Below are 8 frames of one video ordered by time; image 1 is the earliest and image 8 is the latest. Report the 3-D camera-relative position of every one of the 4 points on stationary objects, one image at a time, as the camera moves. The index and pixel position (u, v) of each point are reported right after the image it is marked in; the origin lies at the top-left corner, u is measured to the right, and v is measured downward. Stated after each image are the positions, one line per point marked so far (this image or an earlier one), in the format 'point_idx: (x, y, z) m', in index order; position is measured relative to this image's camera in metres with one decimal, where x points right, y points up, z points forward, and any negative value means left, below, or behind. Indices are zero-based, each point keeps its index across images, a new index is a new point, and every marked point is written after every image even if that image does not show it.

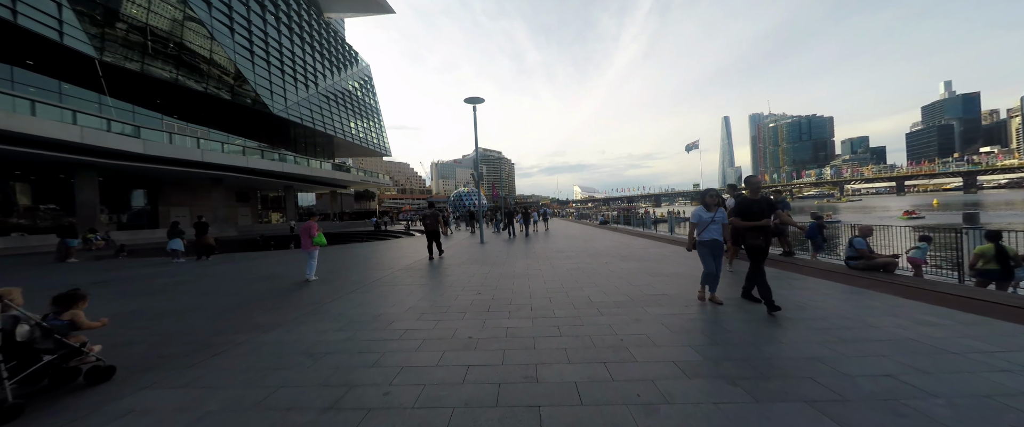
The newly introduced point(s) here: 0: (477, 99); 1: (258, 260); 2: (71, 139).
0: (-1.5, +5.0, +12.8) m
1: (-11.5, -2.1, +13.3) m
2: (-26.6, +4.5, +17.8) m
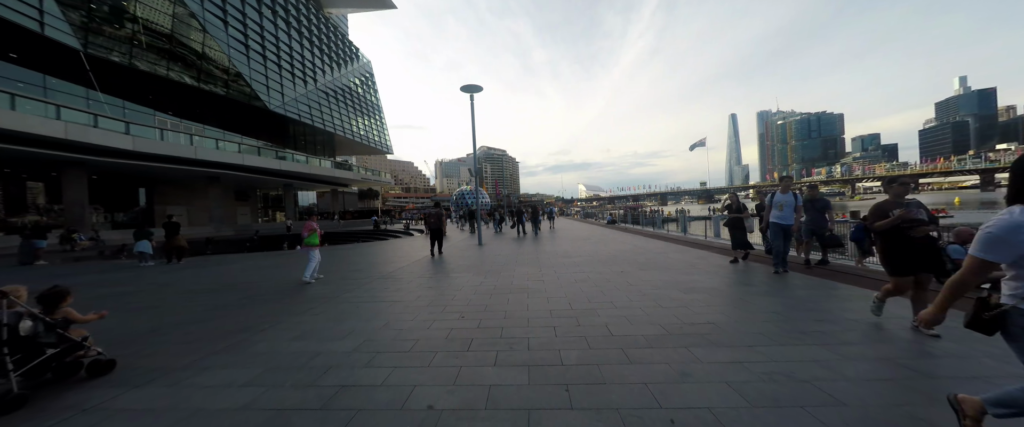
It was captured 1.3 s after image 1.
0: (-1.5, +5.0, +11.7) m
1: (-11.4, -2.1, +12.4) m
2: (-26.5, +4.5, +17.1) m
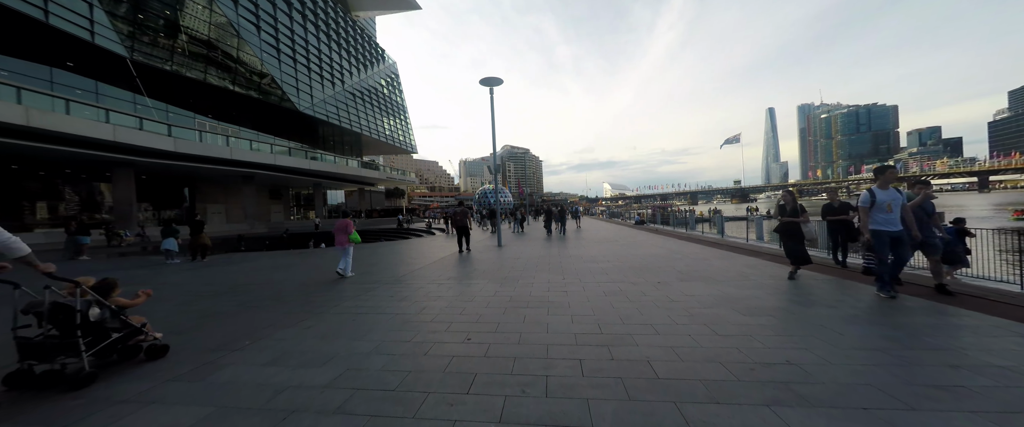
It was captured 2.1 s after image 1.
0: (-0.7, +5.0, +11.1) m
1: (-10.6, -2.0, +12.5) m
2: (-25.2, +4.7, +18.4) m
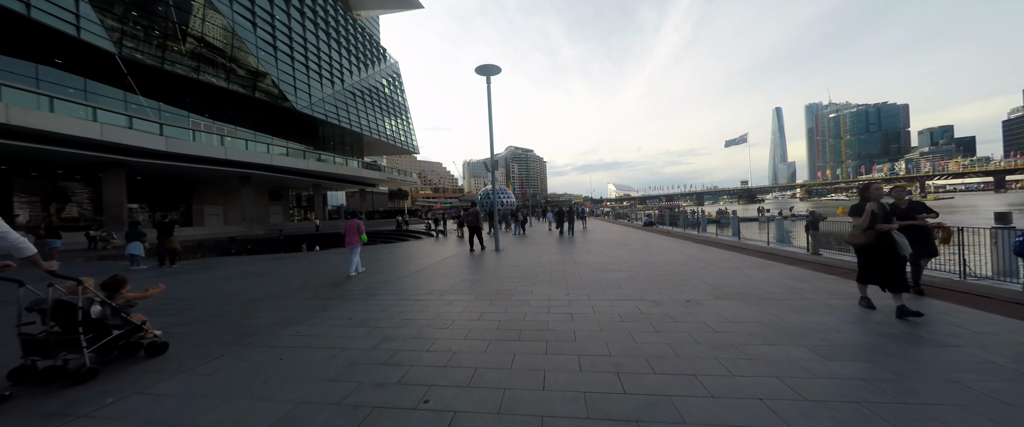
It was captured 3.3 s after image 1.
0: (-0.7, +5.0, +10.1) m
1: (-10.6, -2.1, +11.7) m
2: (-25.1, +4.6, +17.7) m
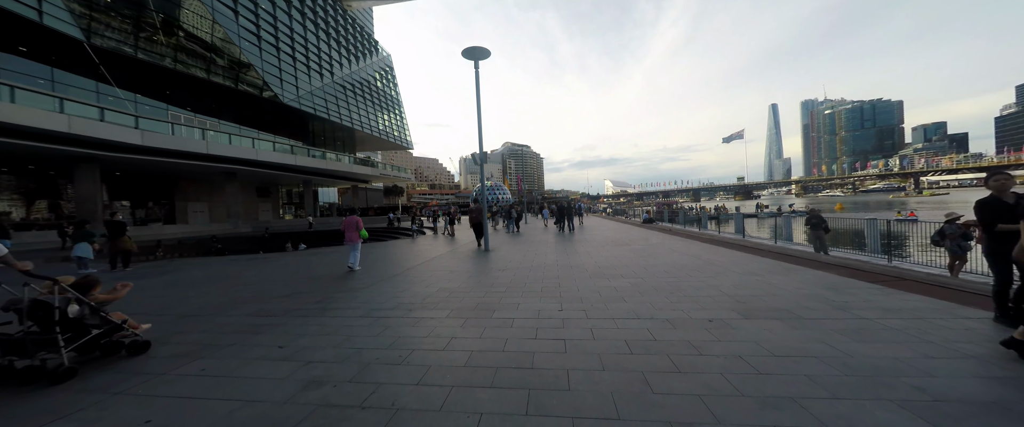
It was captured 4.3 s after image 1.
0: (-1.0, +5.1, +9.2) m
1: (-10.9, -2.0, +10.8) m
2: (-25.5, +4.7, +16.7) m
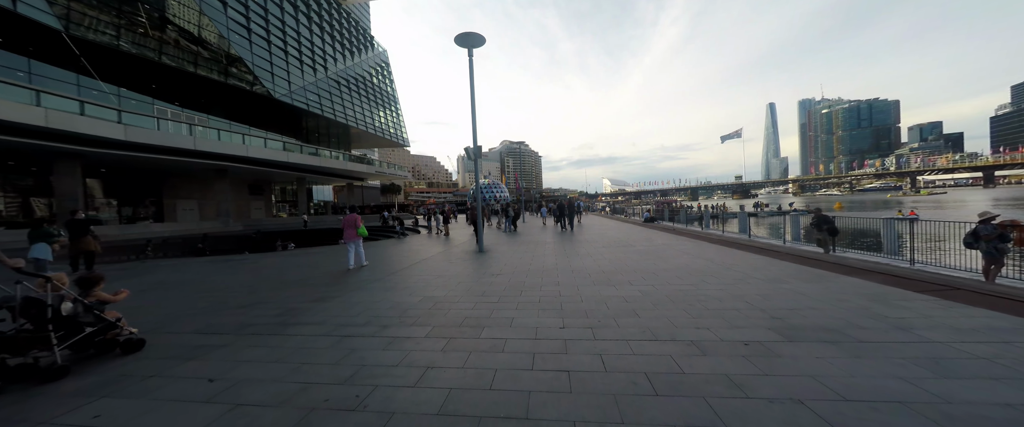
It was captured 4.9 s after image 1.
0: (-1.1, +5.1, +8.6) m
1: (-11.0, -1.9, +10.2) m
2: (-25.6, +4.9, +15.9) m
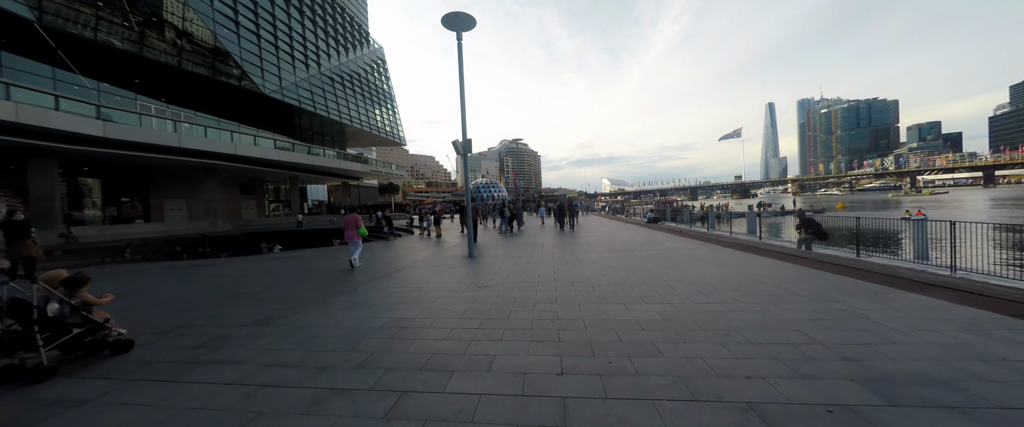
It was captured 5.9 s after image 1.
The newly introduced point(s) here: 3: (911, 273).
0: (-1.3, +5.1, +7.8) m
1: (-11.1, -1.9, +9.3) m
2: (-25.8, +4.8, +15.0) m
3: (+7.2, -1.1, +5.4) m
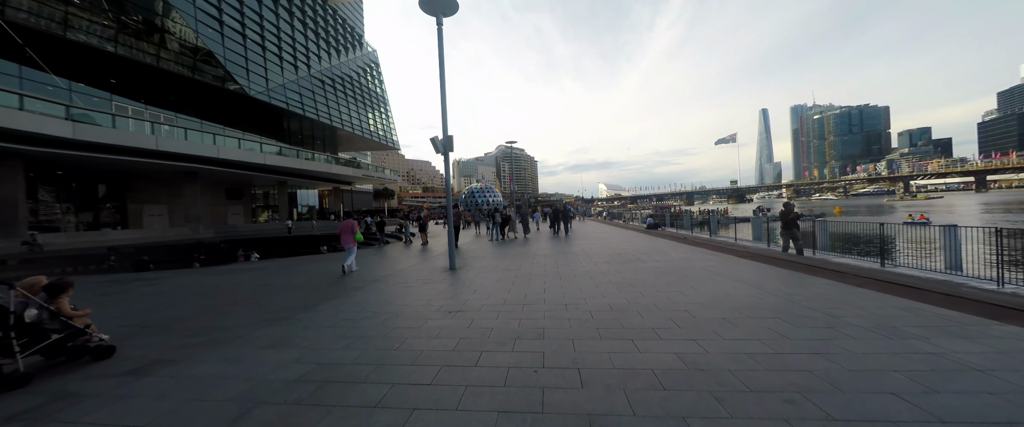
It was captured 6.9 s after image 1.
0: (-1.6, +5.0, +7.0) m
1: (-11.5, -2.1, +8.3) m
2: (-26.2, +4.5, +14.0) m
3: (+6.9, -1.1, +4.6) m
